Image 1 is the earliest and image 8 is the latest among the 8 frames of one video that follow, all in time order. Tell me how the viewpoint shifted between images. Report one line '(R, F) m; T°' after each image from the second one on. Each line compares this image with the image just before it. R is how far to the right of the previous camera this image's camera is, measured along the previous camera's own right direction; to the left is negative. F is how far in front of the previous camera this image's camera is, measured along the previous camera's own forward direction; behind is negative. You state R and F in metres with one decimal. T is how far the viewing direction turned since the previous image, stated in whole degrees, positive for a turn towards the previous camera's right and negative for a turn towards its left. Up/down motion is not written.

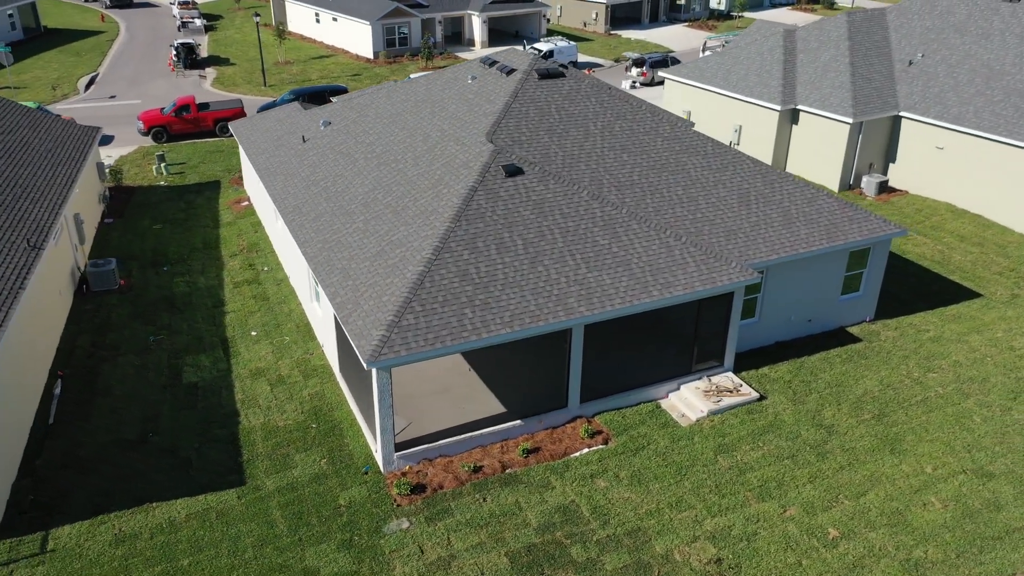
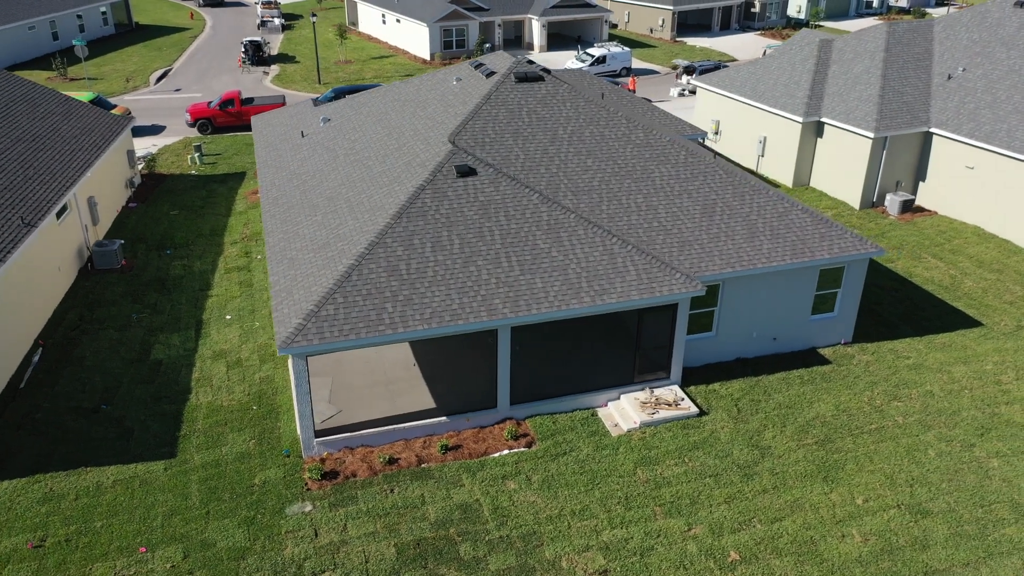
(+3.1, 0.0) m; -7°
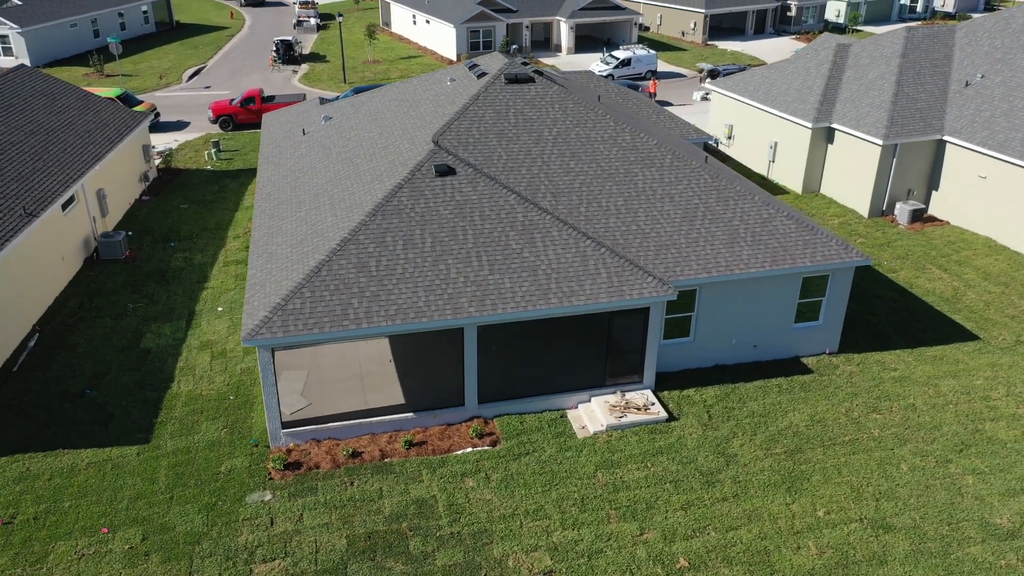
(+1.5, -0.1) m; -3°
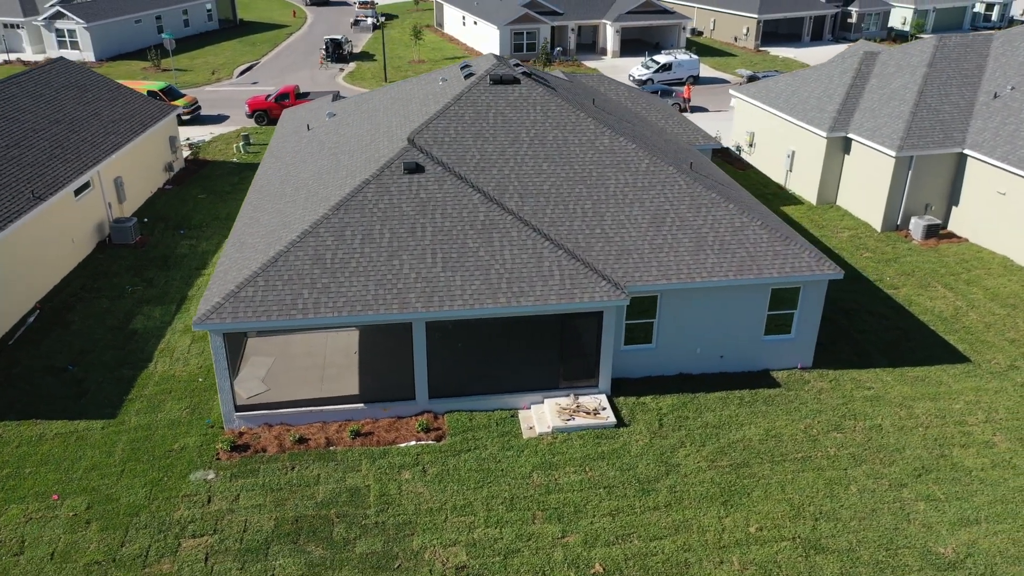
(+2.4, 0.0) m; -5°
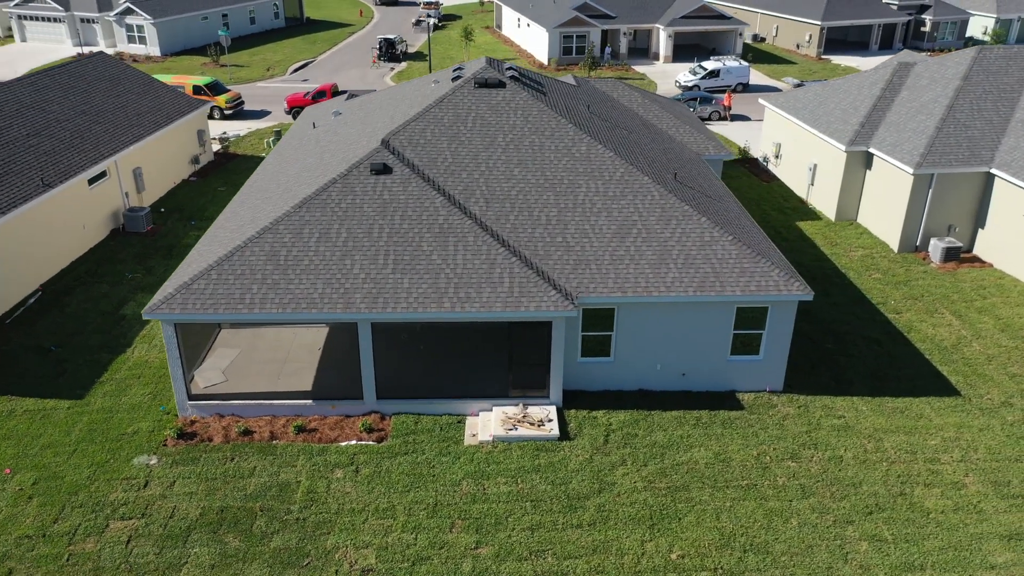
(+2.6, +0.3) m; -6°
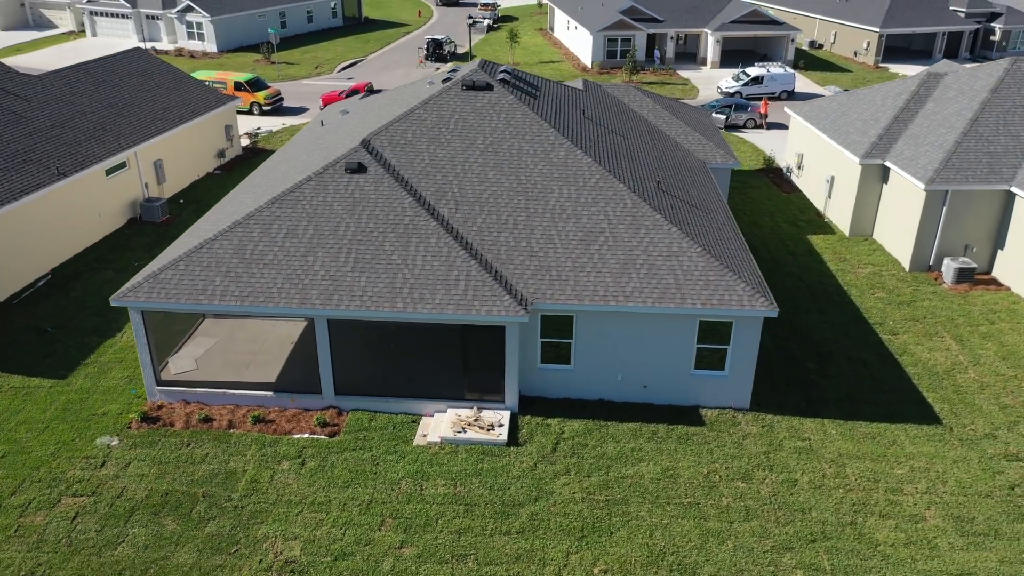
(+2.3, +0.1) m; -5°
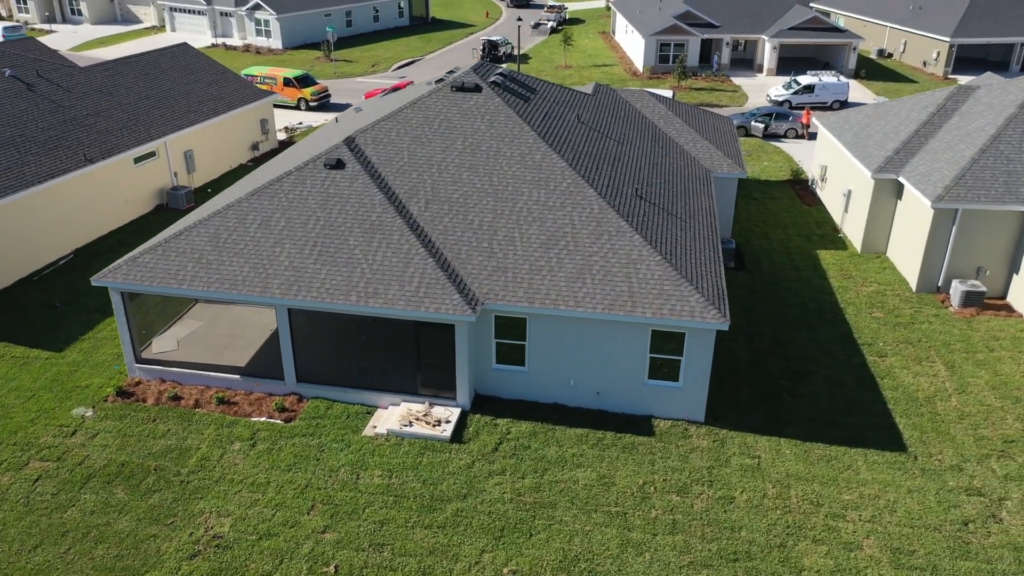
(+2.6, 0.0) m; -6°
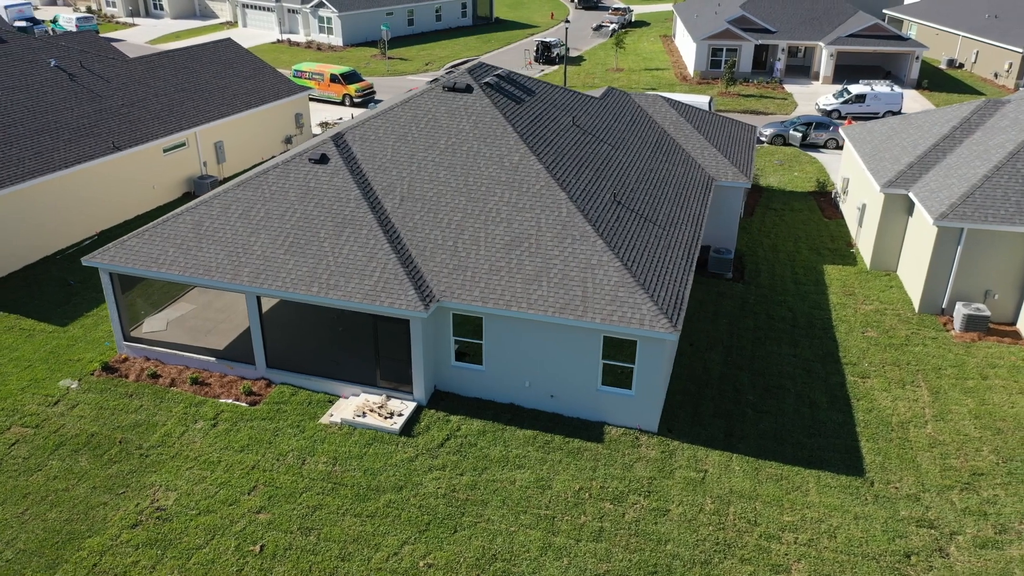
(+2.5, 0.0) m; -6°
